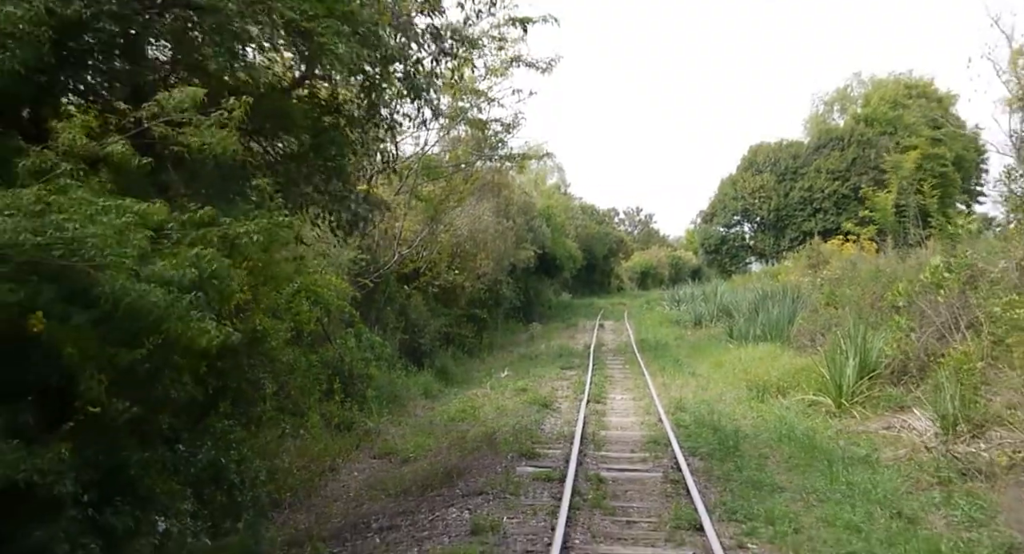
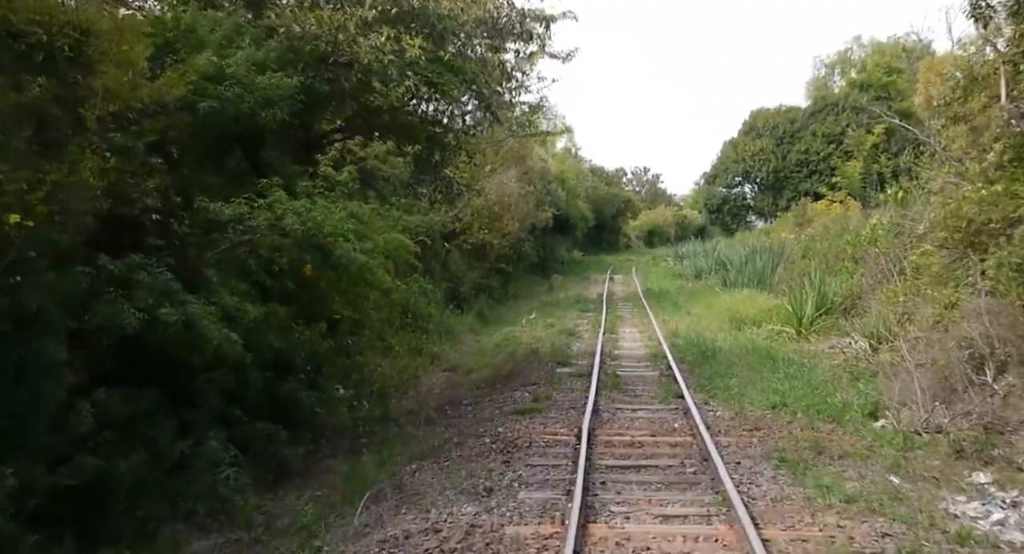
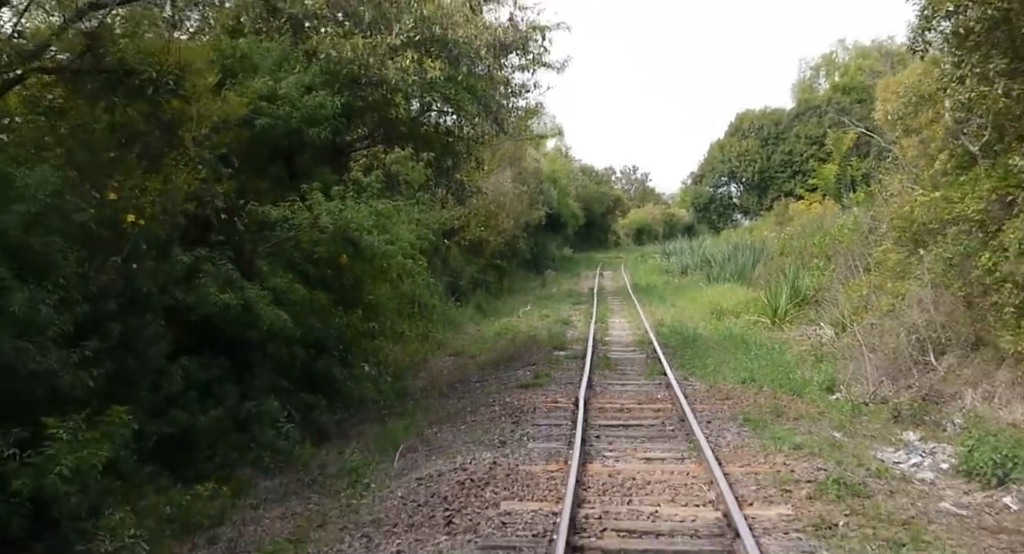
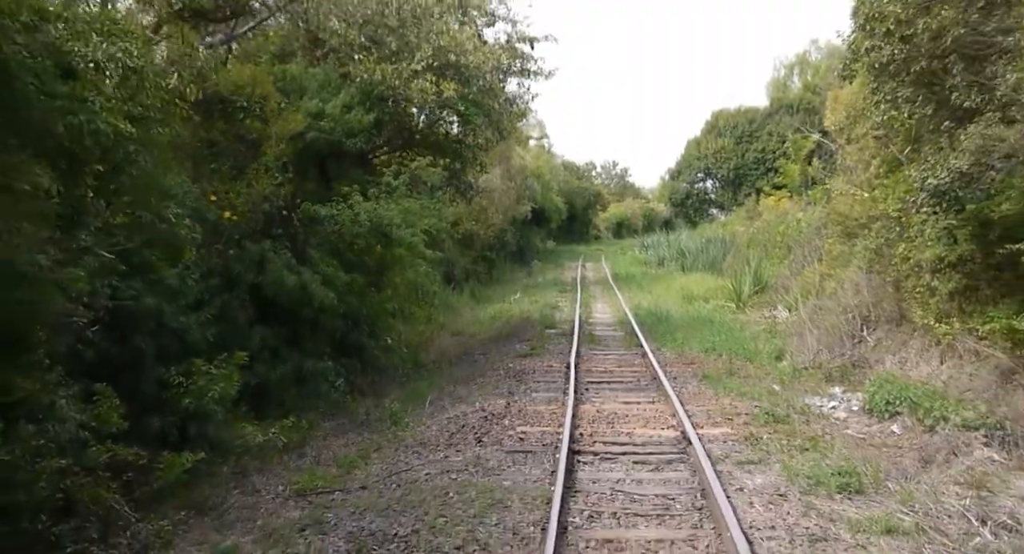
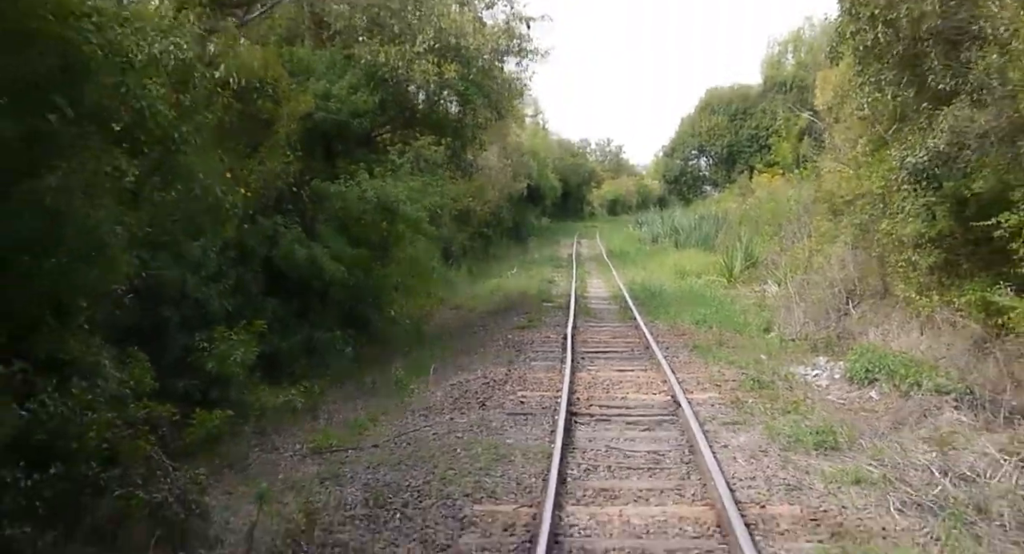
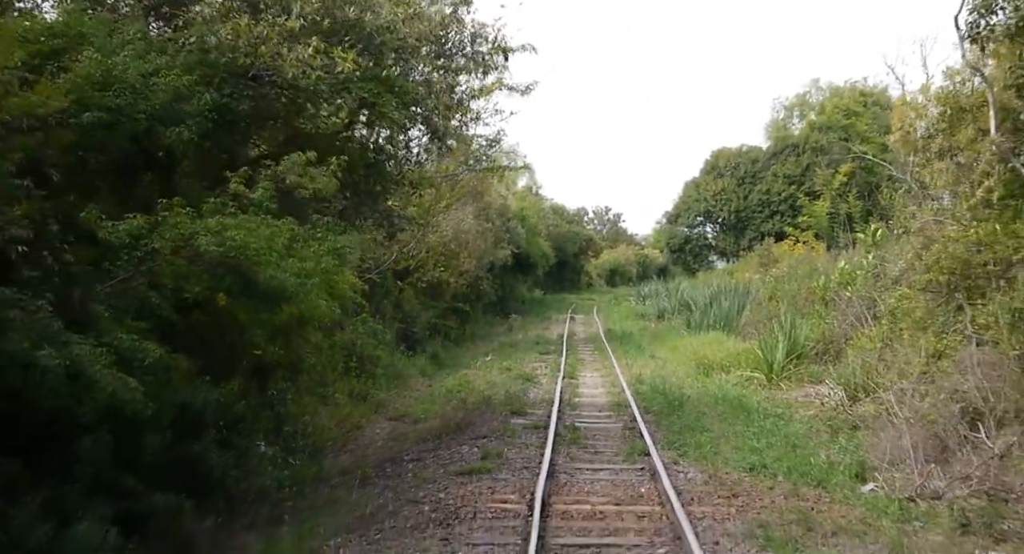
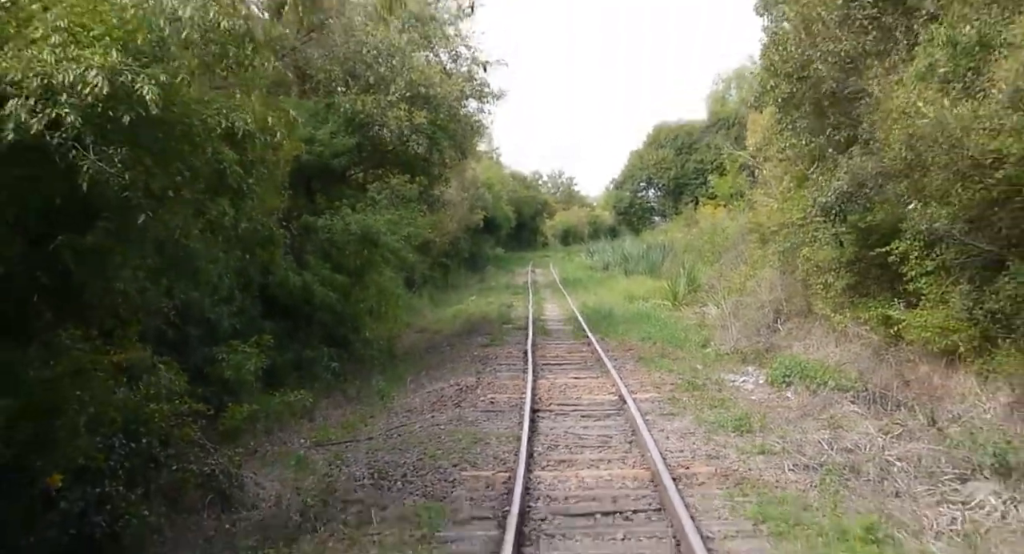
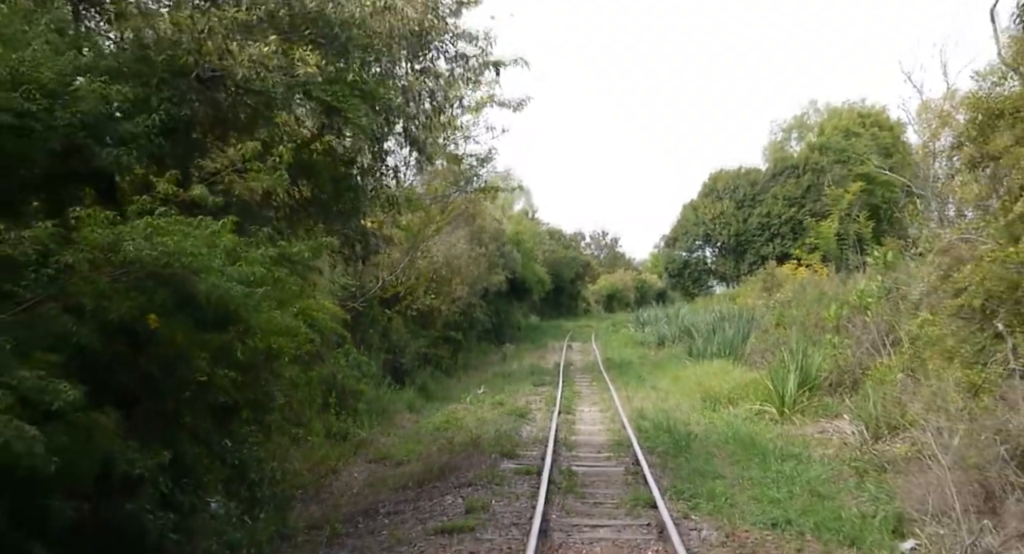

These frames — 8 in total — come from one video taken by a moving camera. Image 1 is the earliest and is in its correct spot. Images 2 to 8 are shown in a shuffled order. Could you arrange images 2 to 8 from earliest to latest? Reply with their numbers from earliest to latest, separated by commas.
8, 6, 2, 3, 4, 5, 7
